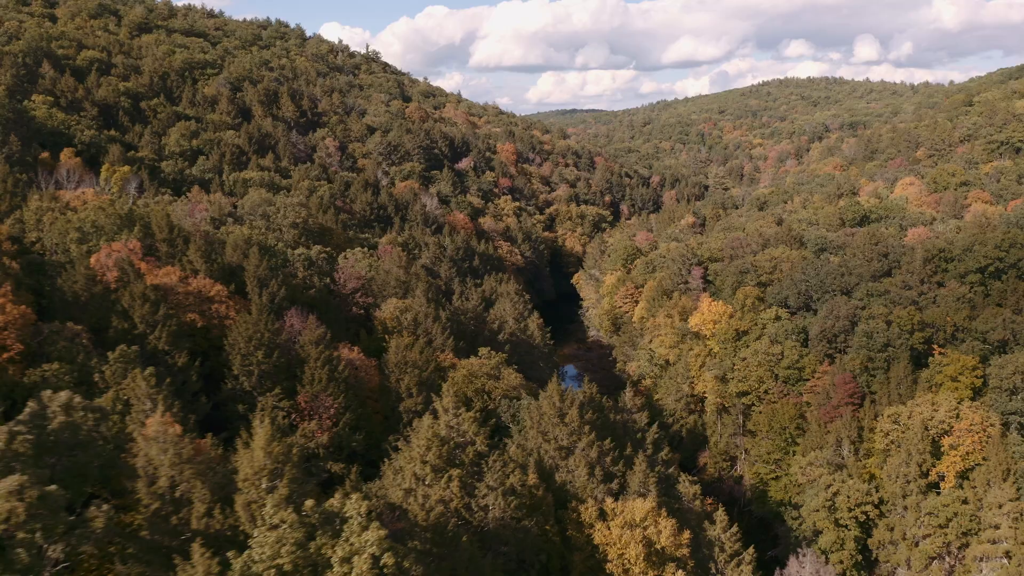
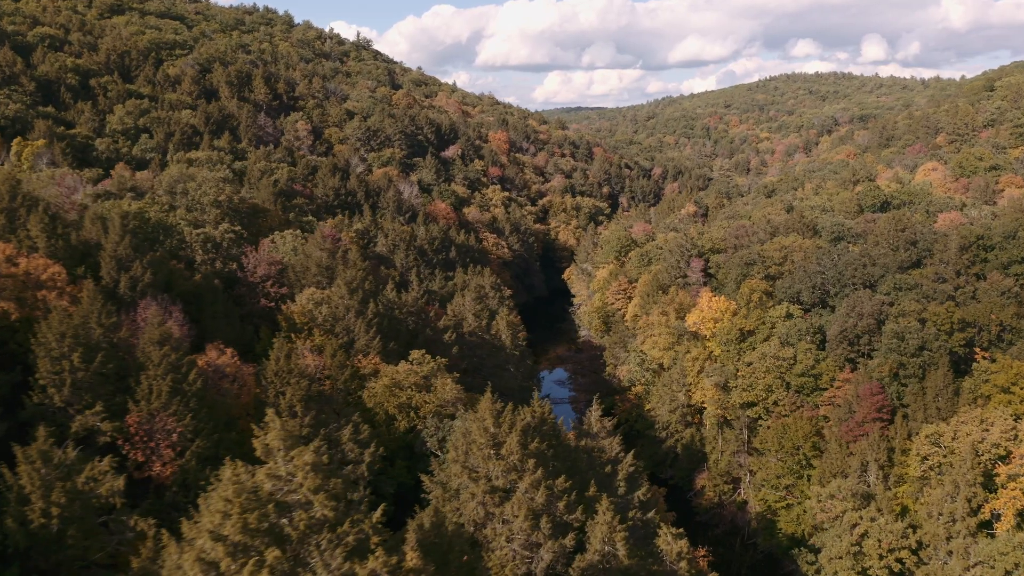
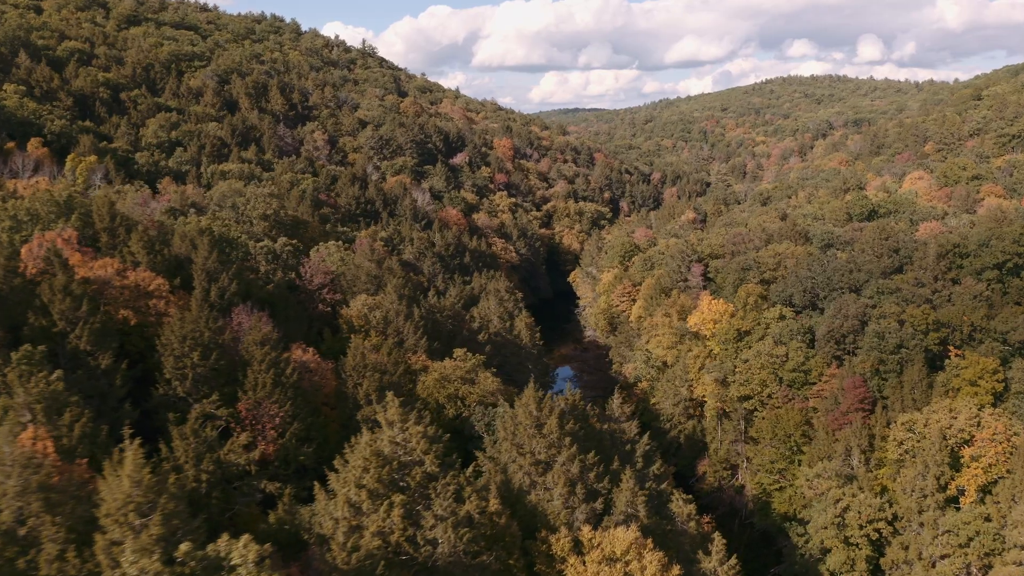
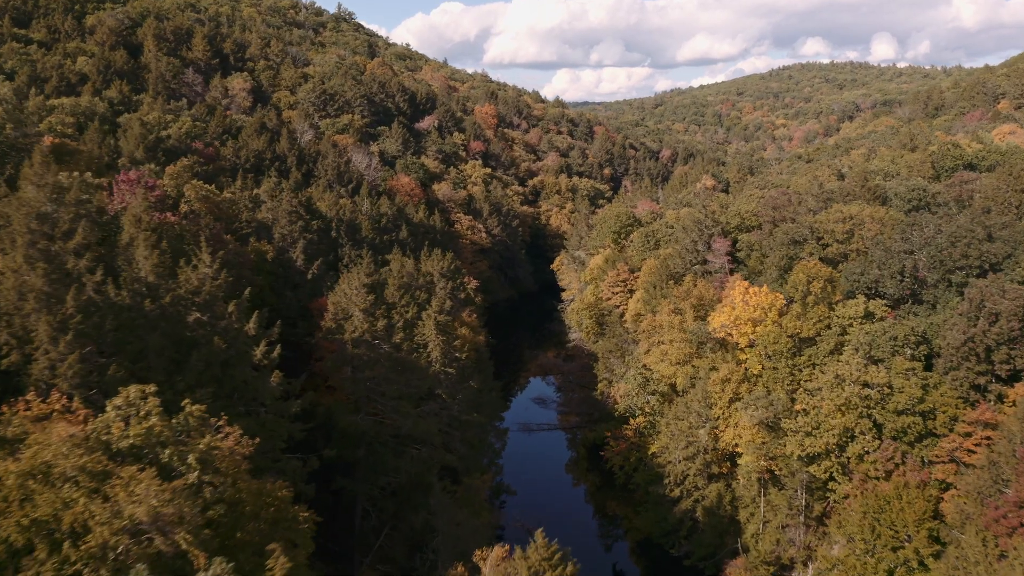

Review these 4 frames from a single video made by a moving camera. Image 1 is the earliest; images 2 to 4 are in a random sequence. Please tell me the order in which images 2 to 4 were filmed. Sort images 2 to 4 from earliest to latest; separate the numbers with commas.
3, 2, 4
